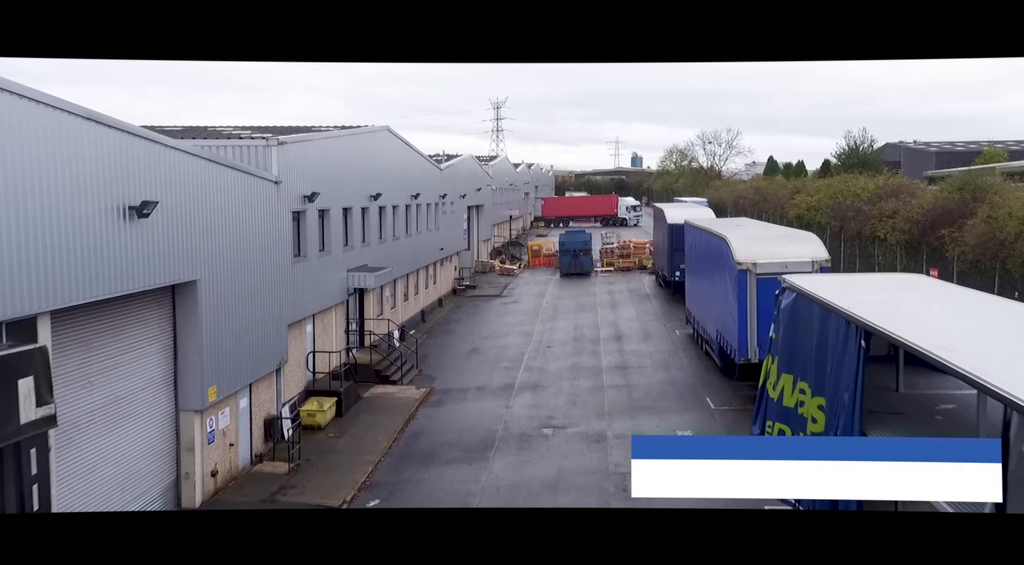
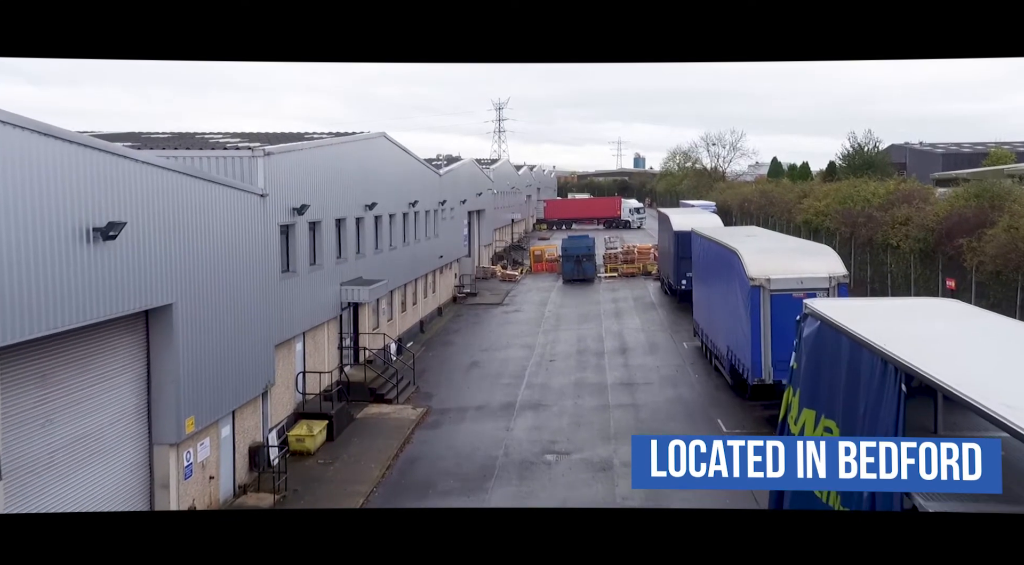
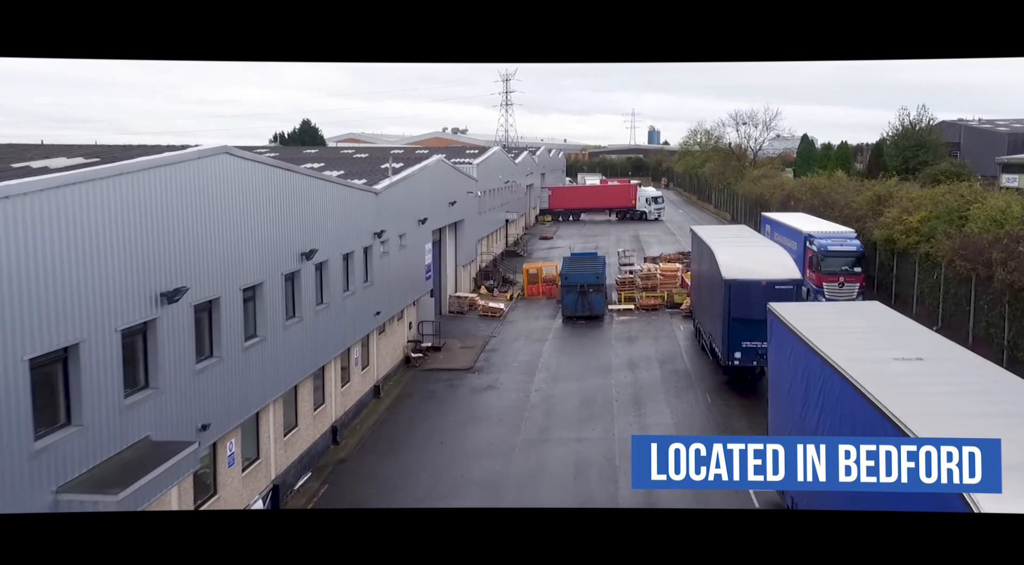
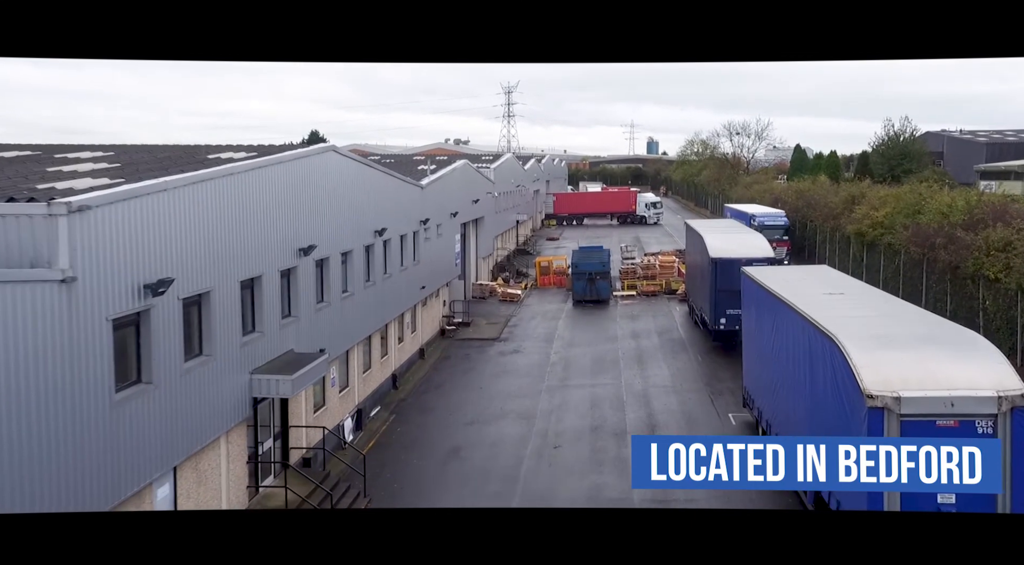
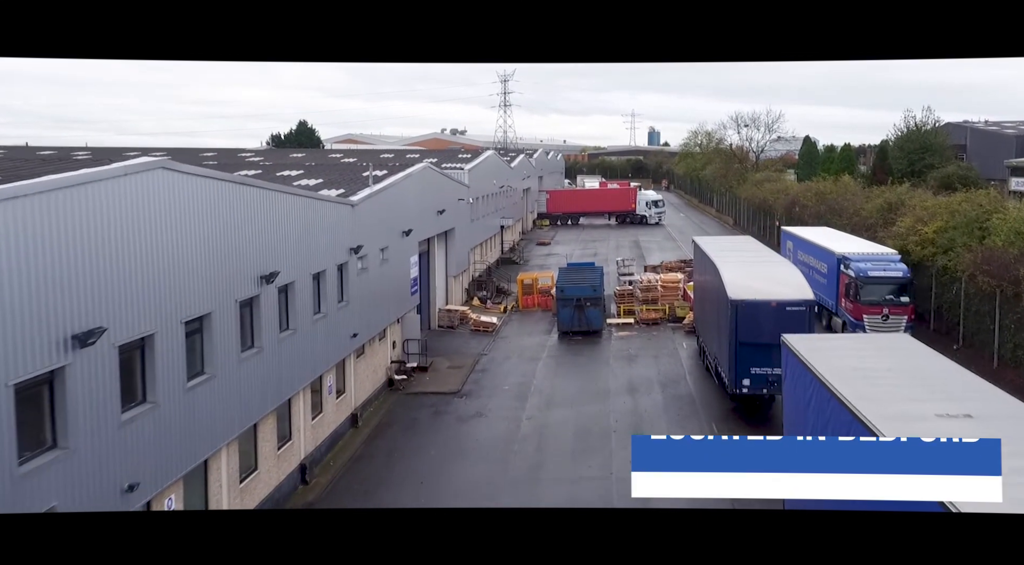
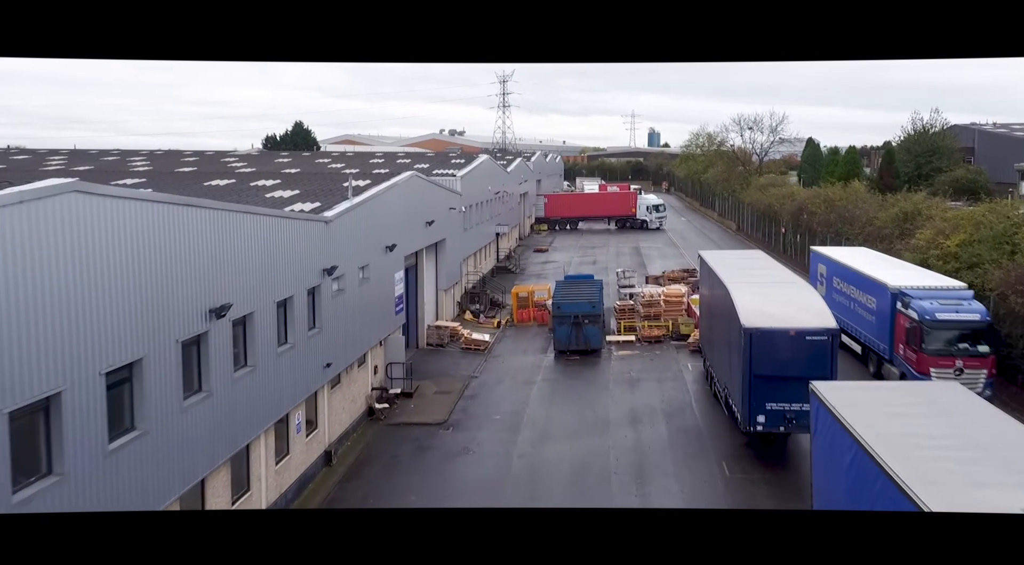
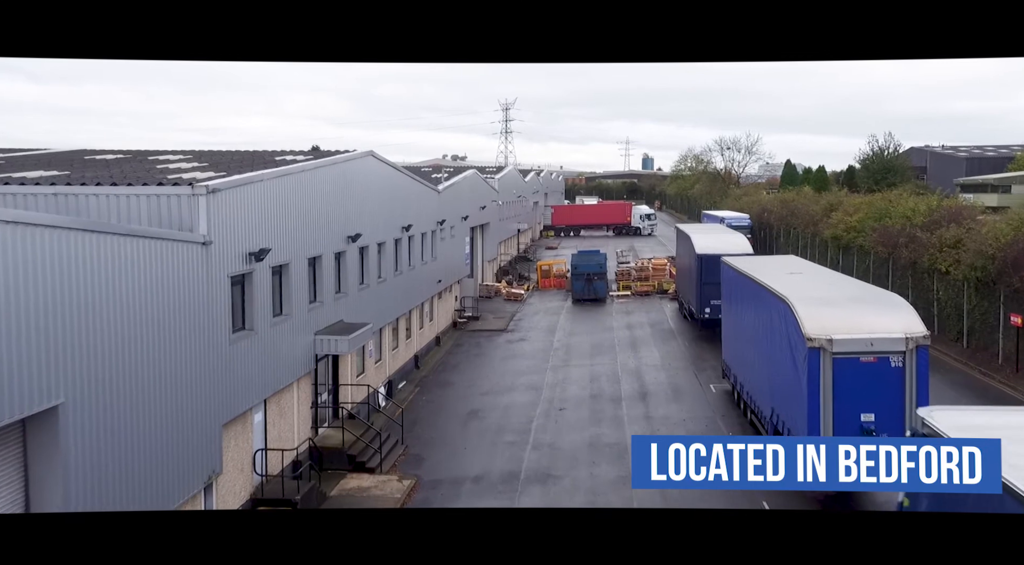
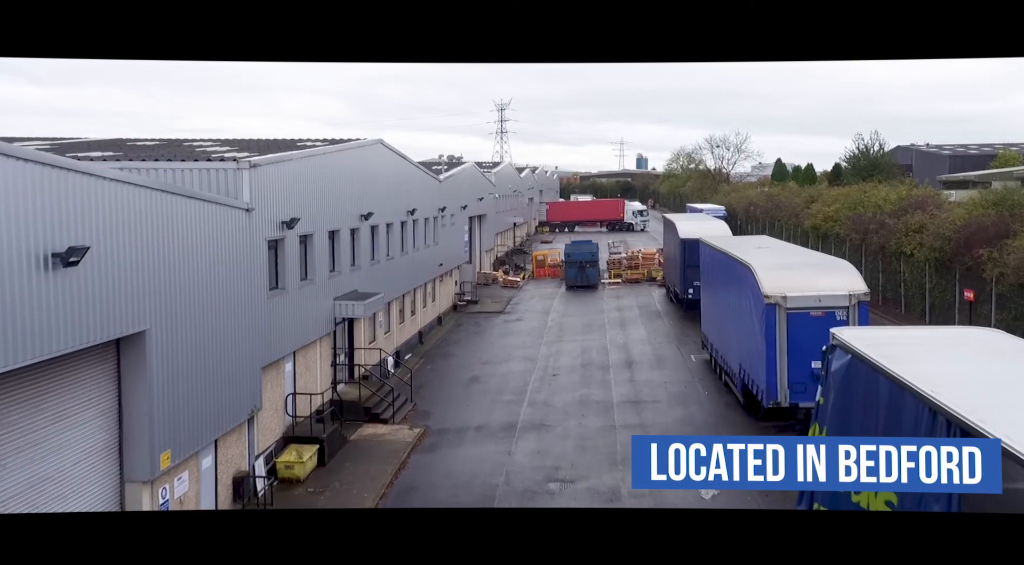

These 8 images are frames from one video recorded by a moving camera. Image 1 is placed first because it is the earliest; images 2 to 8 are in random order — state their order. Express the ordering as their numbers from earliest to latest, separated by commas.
2, 8, 7, 4, 3, 5, 6
